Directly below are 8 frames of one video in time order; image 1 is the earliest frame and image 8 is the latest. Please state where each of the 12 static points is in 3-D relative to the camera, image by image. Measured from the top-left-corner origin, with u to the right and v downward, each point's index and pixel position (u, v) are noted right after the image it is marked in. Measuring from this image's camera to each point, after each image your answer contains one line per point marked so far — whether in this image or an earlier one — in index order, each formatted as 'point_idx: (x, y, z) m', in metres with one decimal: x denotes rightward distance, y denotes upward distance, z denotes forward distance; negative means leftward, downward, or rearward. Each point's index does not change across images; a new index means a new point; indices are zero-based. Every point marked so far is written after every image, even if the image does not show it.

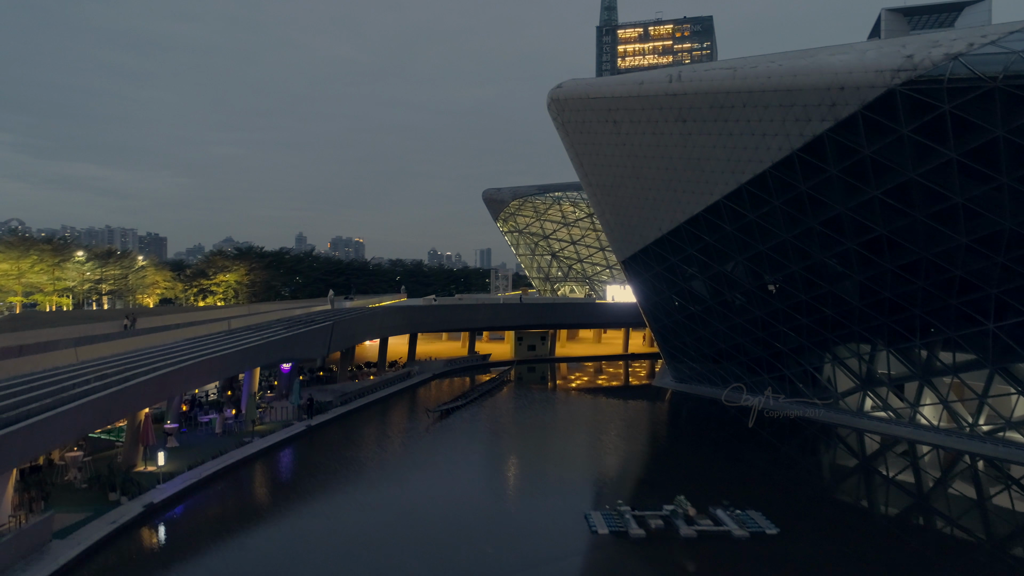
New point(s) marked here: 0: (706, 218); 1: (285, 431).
0: (+6.3, +2.3, +18.6) m
1: (-6.9, -4.4, +17.6) m
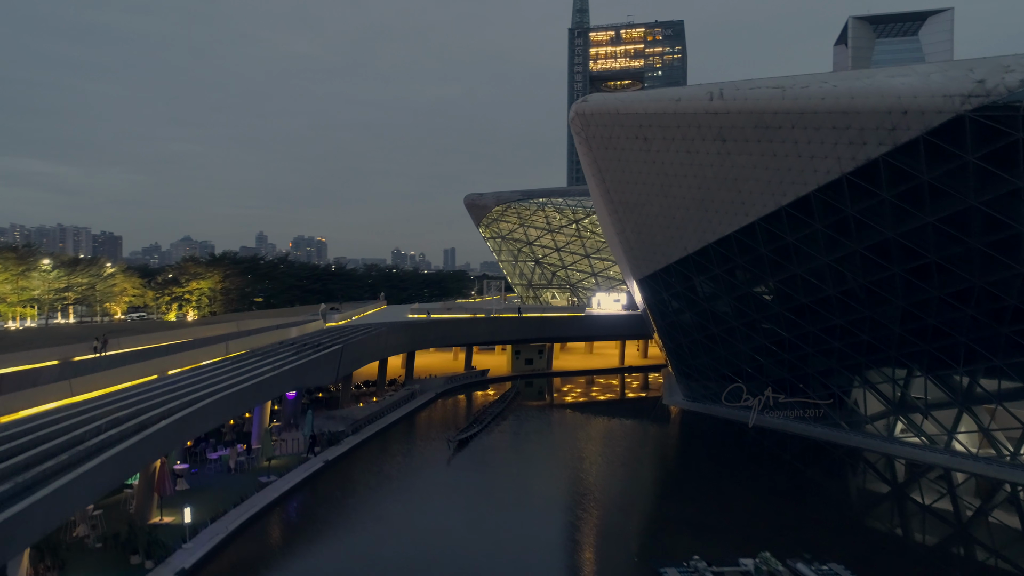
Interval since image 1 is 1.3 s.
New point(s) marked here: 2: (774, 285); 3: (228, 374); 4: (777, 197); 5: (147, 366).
0: (+7.2, +1.6, +18.0) m
1: (-6.1, -5.1, +16.3) m
2: (+8.4, +0.1, +18.4) m
3: (-8.1, -2.5, +16.6) m
4: (+7.4, +2.5, +16.0) m
5: (-11.3, -2.4, +17.7) m
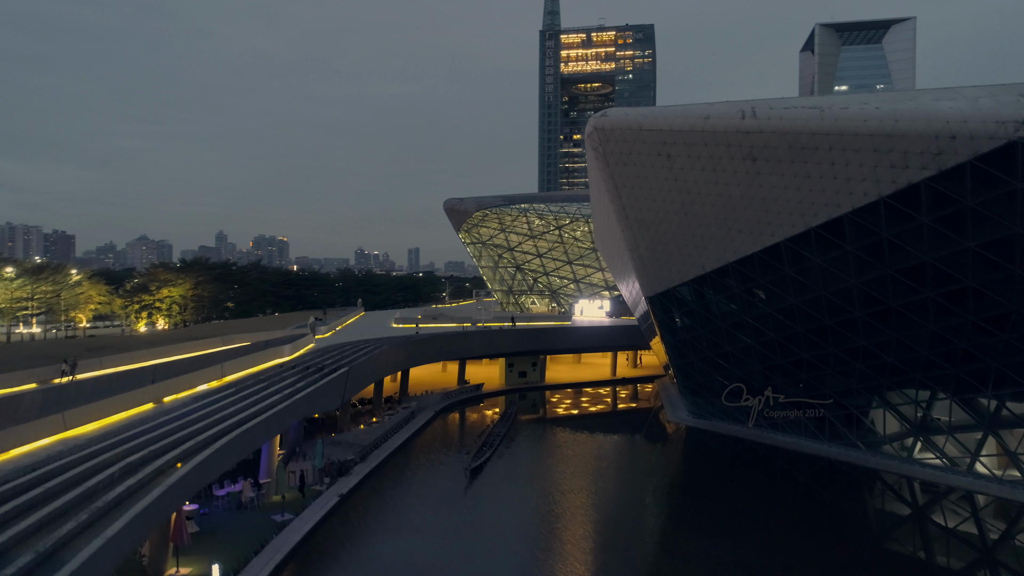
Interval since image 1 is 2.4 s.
0: (+7.7, +0.9, +17.6) m
1: (-5.4, -5.7, +15.3) m
2: (+9.0, -0.6, +18.0) m
3: (-7.5, -3.1, +15.5) m
4: (+8.1, +1.9, +15.6) m
5: (-10.7, -3.1, +16.5) m
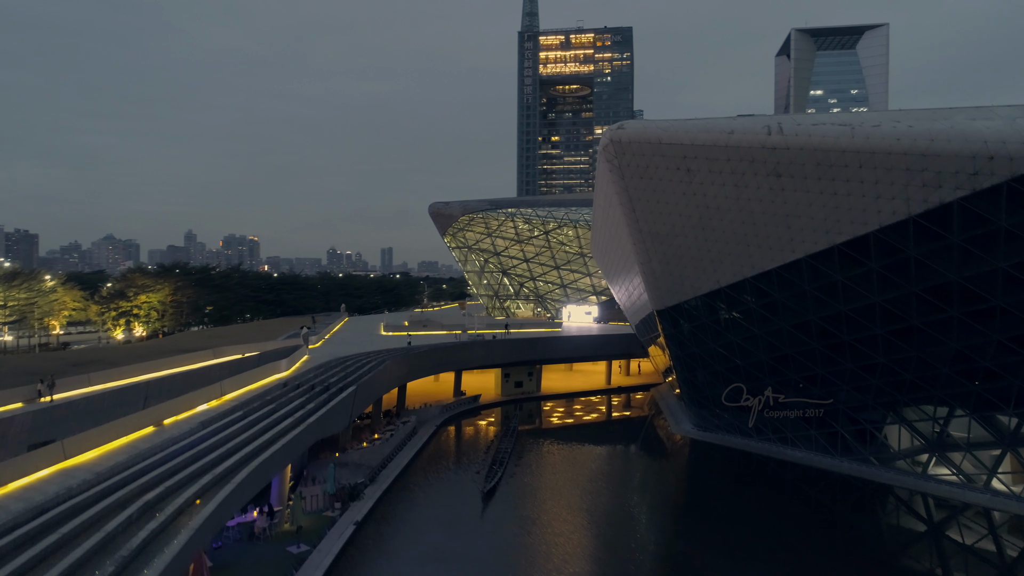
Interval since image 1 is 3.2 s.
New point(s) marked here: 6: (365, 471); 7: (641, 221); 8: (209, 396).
0: (+8.2, +0.4, +17.4) m
1: (-4.8, -6.2, +14.6) m
2: (+9.5, -1.0, +17.9) m
3: (-6.9, -3.6, +14.7) m
4: (+8.6, +1.4, +15.4) m
5: (-10.1, -3.5, +15.6) m
6: (-4.8, -6.0, +18.6) m
7: (+4.4, +2.3, +19.5) m
8: (-9.9, -3.5, +18.5) m
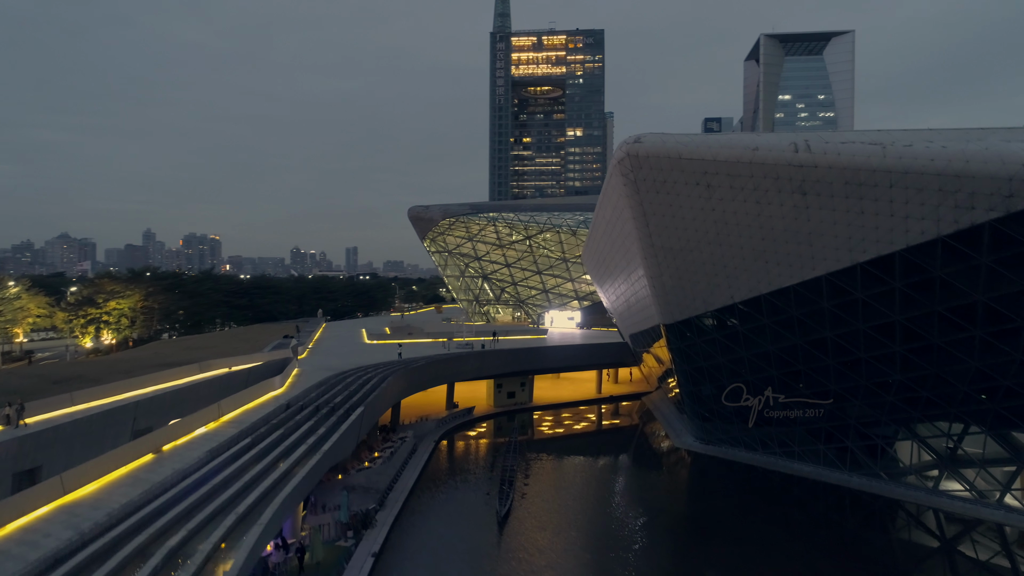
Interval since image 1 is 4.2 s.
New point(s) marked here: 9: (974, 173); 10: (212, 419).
0: (+8.7, -0.1, +17.2) m
1: (-4.2, -6.7, +13.8) m
2: (+9.9, -1.6, +17.7) m
3: (-6.3, -4.1, +13.8) m
4: (+9.2, +0.9, +15.3) m
5: (-9.6, -4.0, +14.6) m
6: (-4.4, -6.5, +17.9) m
7: (+4.8, +1.7, +19.1) m
8: (-9.4, -4.0, +17.5) m
9: (+10.1, +2.5, +12.4) m
10: (-9.5, -4.1, +18.0) m
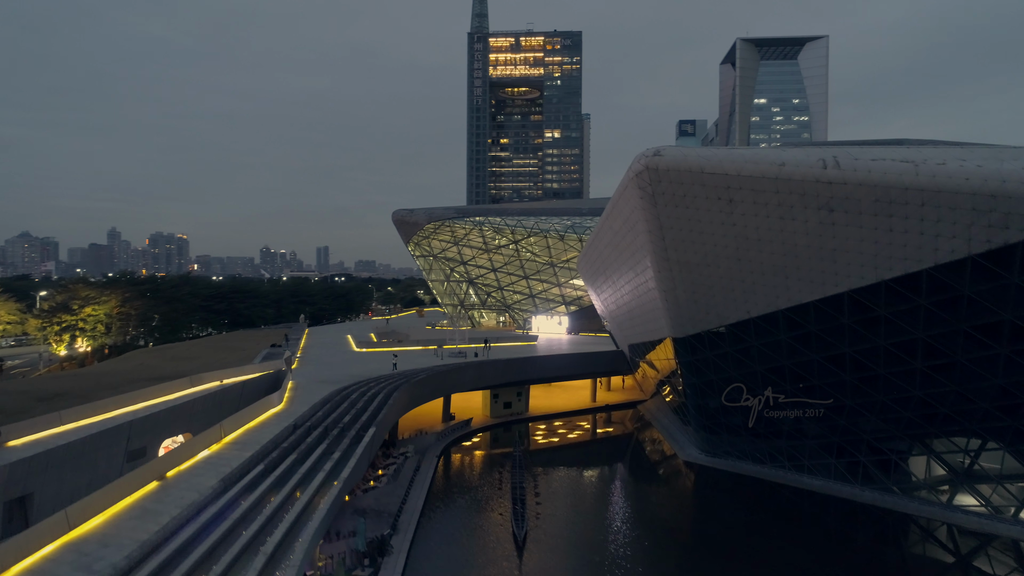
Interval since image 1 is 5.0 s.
0: (+9.2, -0.6, +17.1) m
1: (-3.6, -7.2, +13.2) m
2: (+10.4, -2.0, +17.6) m
3: (-5.7, -4.6, +13.1) m
4: (+9.8, +0.4, +15.1) m
5: (-8.9, -4.5, +13.8) m
6: (-3.9, -7.0, +17.2) m
7: (+5.3, +1.3, +18.8) m
8: (-8.9, -4.5, +16.7) m
9: (+10.8, +2.0, +12.3) m
10: (-9.0, -4.6, +17.2) m
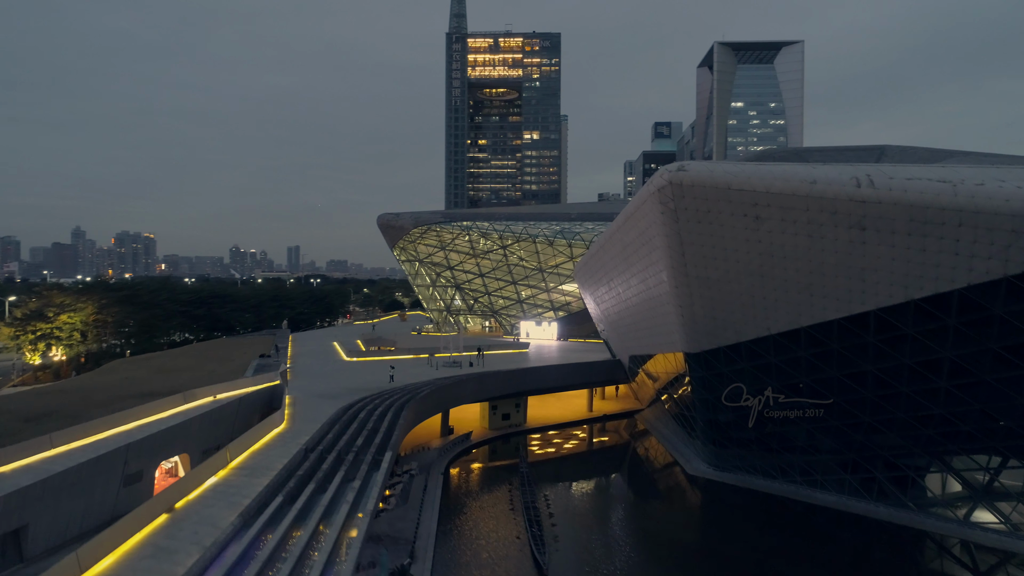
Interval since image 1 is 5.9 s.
0: (+9.8, -1.1, +16.9) m
1: (-2.8, -7.7, +12.5) m
2: (+11.0, -2.6, +17.5) m
3: (-4.9, -5.1, +12.4) m
4: (+10.5, -0.1, +15.0) m
5: (-8.2, -5.0, +12.9) m
6: (-3.3, -7.5, +16.5) m
7: (+5.8, +0.7, +18.5) m
8: (-8.3, -5.0, +15.8) m
9: (+11.5, +1.5, +12.2) m
10: (-8.4, -5.1, +16.4) m
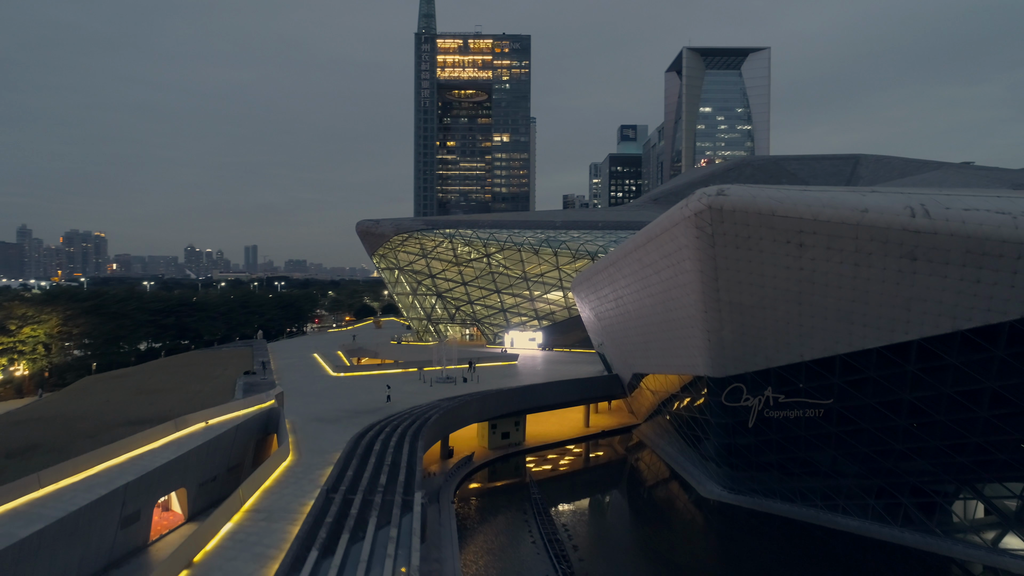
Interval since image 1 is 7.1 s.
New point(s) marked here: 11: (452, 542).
0: (+10.8, -1.9, +16.6) m
1: (-1.6, -8.4, +11.6) m
2: (+11.9, -3.4, +17.2) m
3: (-3.7, -5.8, +11.4) m
4: (+11.5, -0.9, +14.8) m
5: (-7.0, -5.7, +11.7) m
6: (-2.3, -8.3, +15.6) m
7: (+6.7, -0.1, +18.1) m
8: (-7.2, -5.8, +14.6) m
9: (+12.8, +0.8, +12.0) m
10: (-7.4, -5.9, +15.2) m
11: (-2.3, -8.8, +19.5) m
